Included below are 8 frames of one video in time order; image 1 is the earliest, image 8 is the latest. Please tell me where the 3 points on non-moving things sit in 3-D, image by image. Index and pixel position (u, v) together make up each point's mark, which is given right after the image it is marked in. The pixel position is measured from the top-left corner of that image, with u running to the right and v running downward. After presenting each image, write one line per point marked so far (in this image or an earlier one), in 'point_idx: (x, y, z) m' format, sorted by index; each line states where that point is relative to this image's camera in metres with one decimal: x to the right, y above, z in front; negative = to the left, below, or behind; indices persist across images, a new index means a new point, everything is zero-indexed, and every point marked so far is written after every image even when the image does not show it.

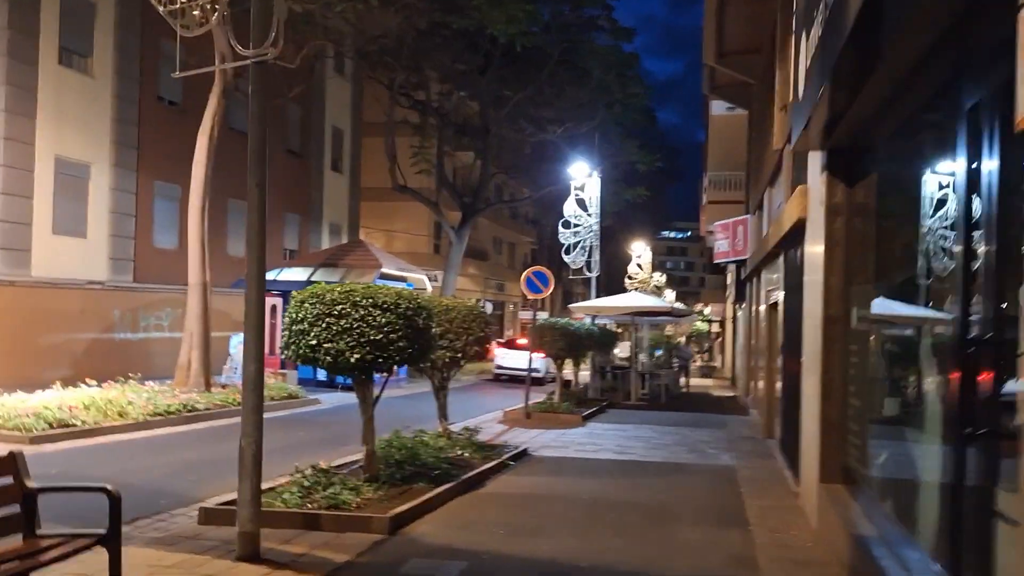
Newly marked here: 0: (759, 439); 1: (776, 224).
0: (+4.4, -2.7, +14.8) m
1: (+3.9, +0.9, +12.1) m
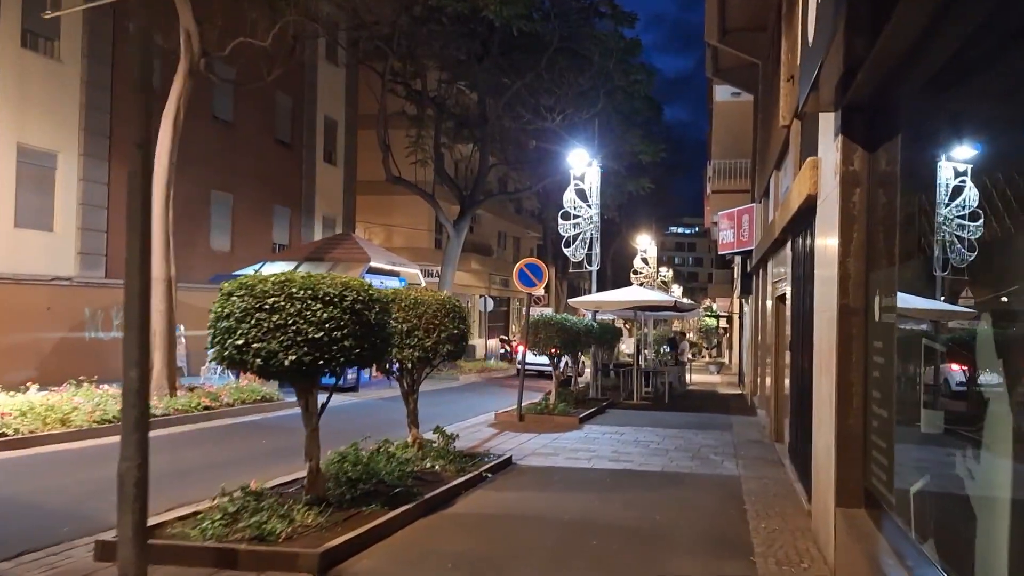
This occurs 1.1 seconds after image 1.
0: (+4.2, -2.6, +13.6) m
1: (+3.6, +1.1, +10.9) m
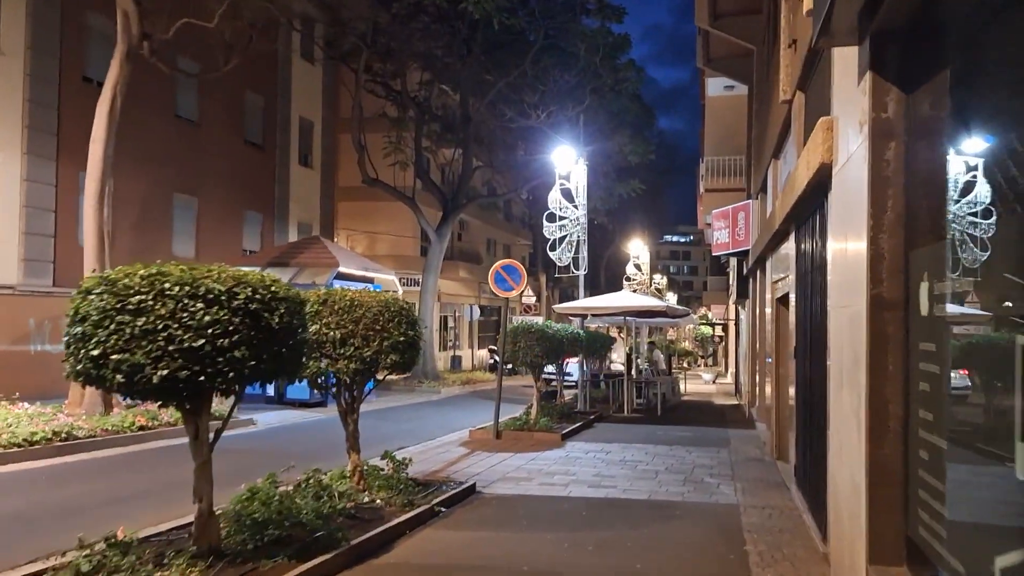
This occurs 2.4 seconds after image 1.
0: (+3.8, -2.6, +12.1) m
1: (+3.1, +1.1, +9.5) m
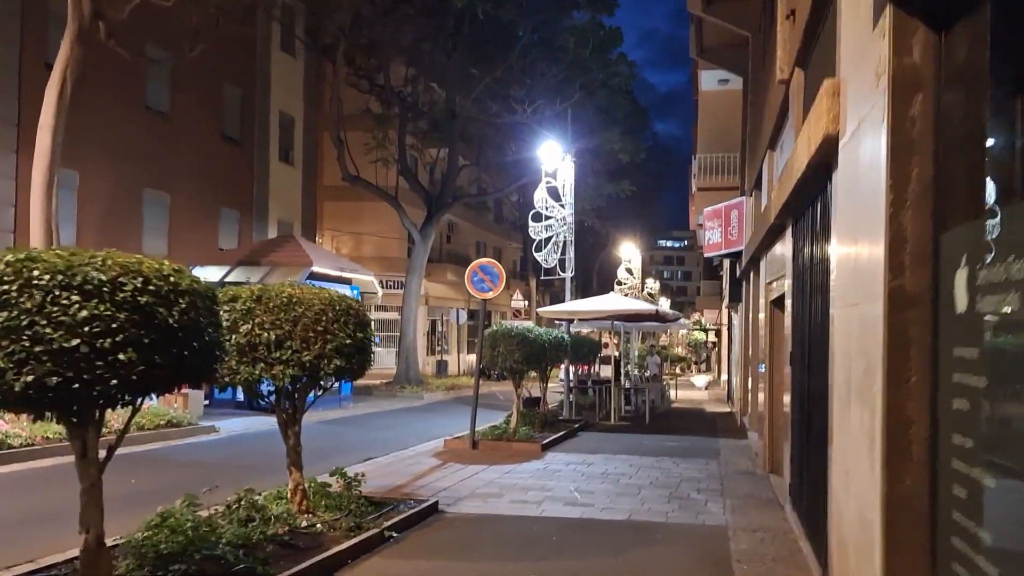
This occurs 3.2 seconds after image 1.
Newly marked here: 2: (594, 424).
0: (+3.4, -2.6, +11.2) m
1: (+2.8, +1.1, +8.6) m
2: (+2.0, -3.3, +19.8) m
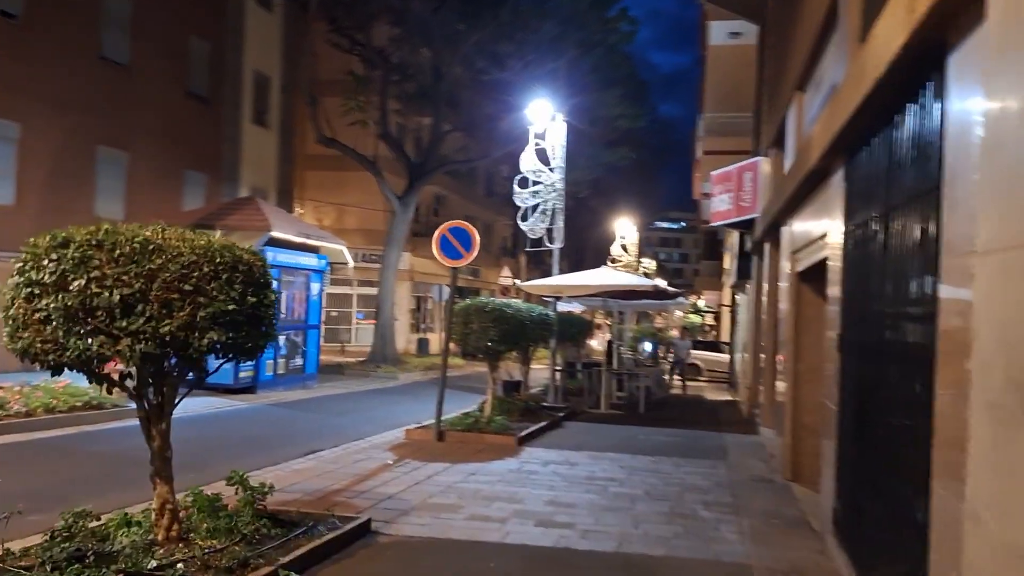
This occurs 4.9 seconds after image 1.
0: (+3.0, -2.3, +9.3) m
1: (+2.5, +1.4, +6.6) m
2: (+1.5, -2.7, +17.9) m
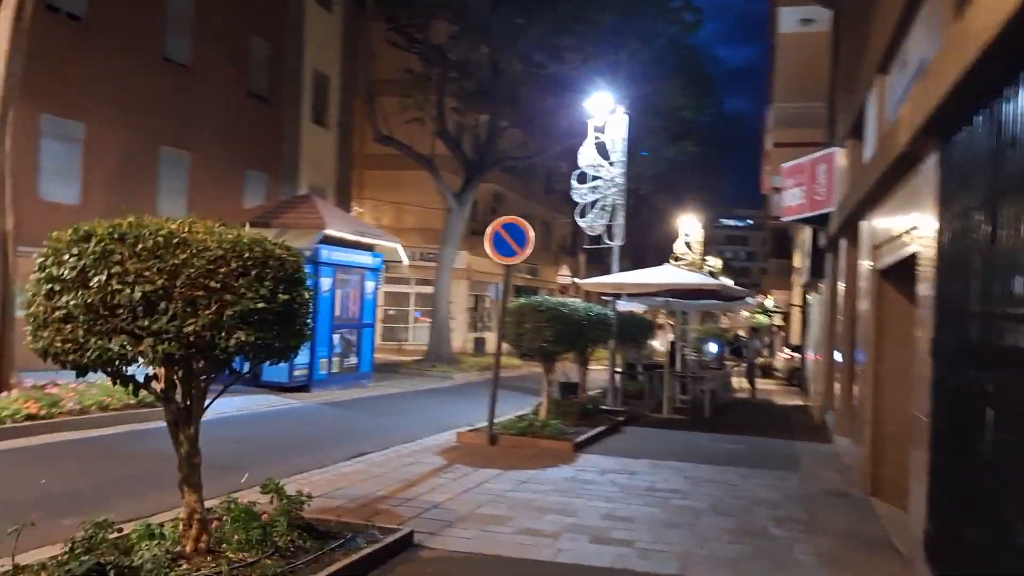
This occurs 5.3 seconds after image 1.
0: (+3.6, -2.3, +8.6) m
1: (+2.9, +1.4, +5.9) m
2: (+2.7, -2.7, +17.2) m
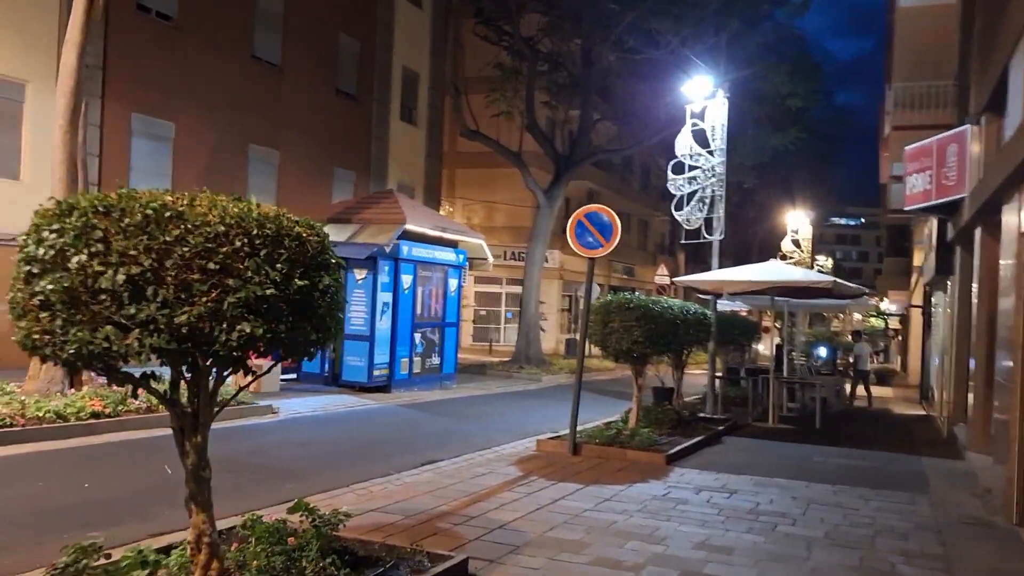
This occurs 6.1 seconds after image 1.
0: (+4.3, -2.2, +7.2) m
1: (+3.3, +1.5, +4.6) m
2: (+4.5, -2.6, +15.9) m
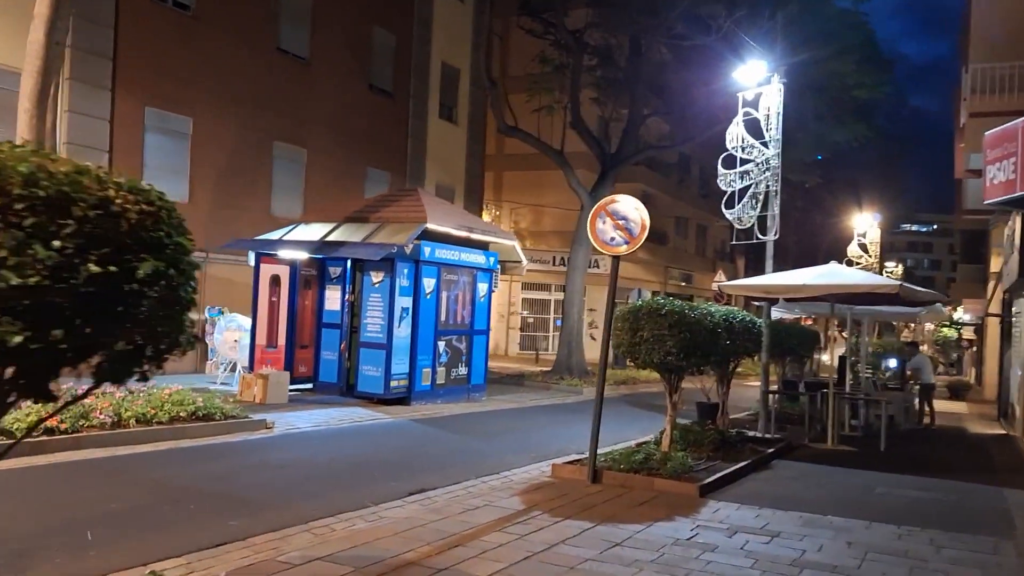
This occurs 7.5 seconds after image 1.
0: (+4.1, -2.2, +5.5) m
1: (+3.0, +1.5, +3.1) m
2: (+4.9, -2.7, +14.2) m
